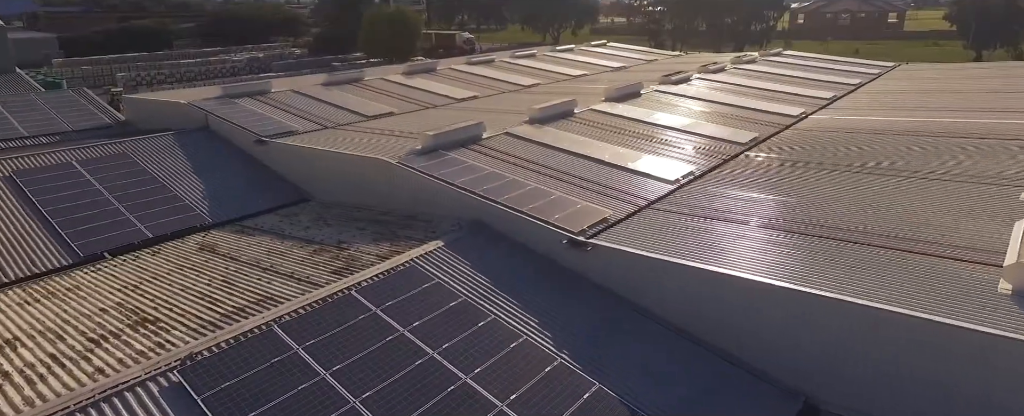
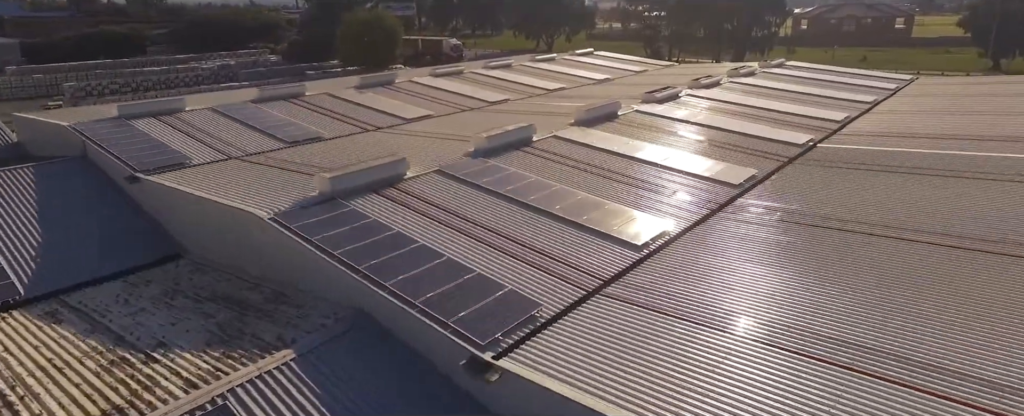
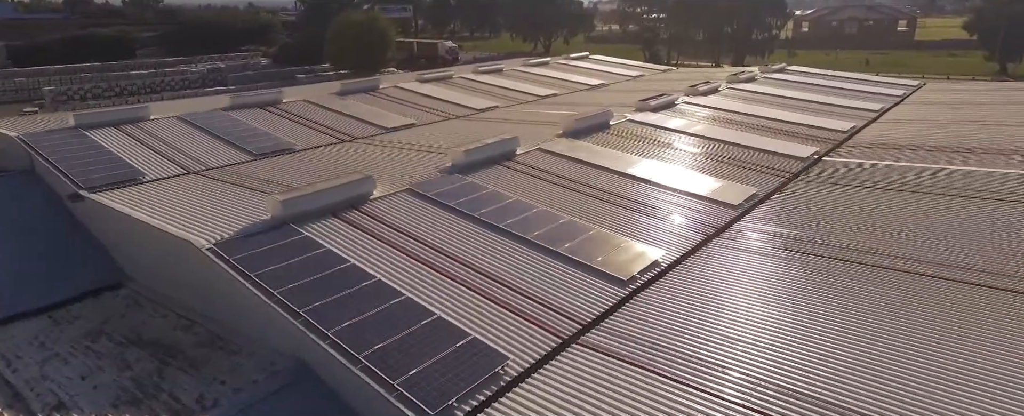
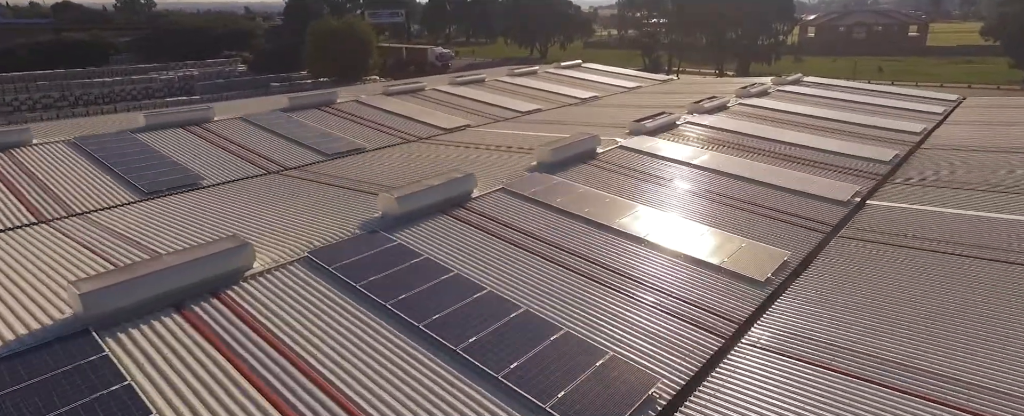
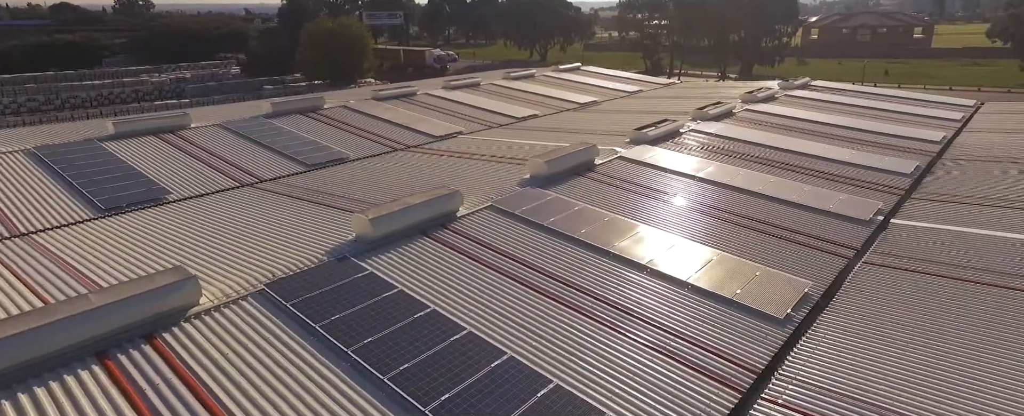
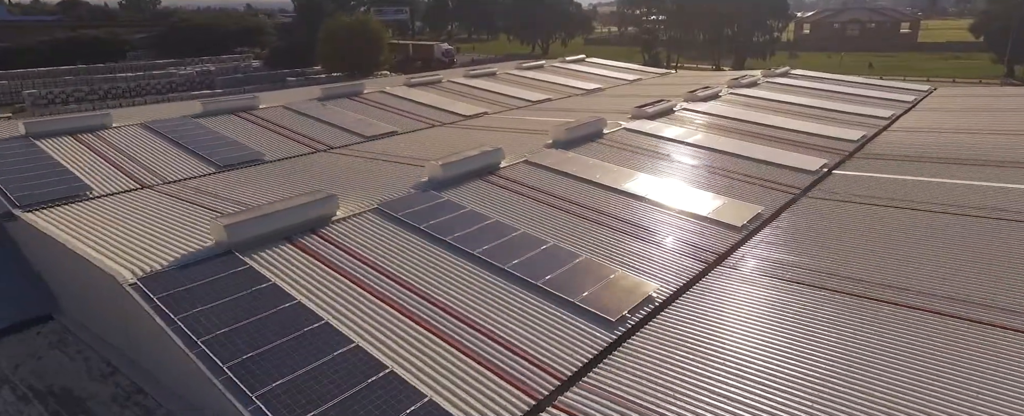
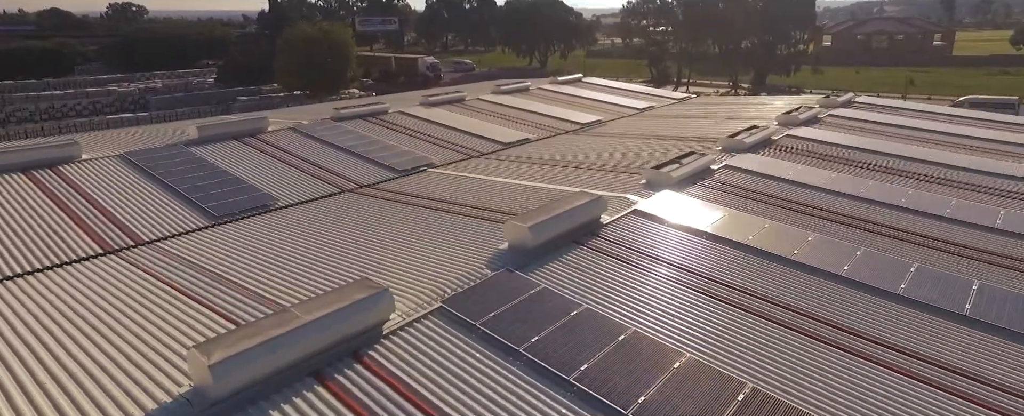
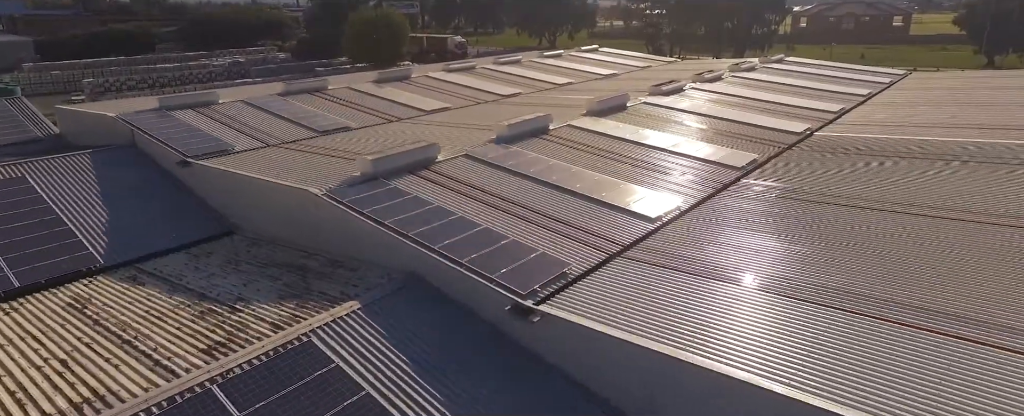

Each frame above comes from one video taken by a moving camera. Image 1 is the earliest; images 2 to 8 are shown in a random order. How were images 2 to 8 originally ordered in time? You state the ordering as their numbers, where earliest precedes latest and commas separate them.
8, 2, 3, 6, 4, 5, 7
